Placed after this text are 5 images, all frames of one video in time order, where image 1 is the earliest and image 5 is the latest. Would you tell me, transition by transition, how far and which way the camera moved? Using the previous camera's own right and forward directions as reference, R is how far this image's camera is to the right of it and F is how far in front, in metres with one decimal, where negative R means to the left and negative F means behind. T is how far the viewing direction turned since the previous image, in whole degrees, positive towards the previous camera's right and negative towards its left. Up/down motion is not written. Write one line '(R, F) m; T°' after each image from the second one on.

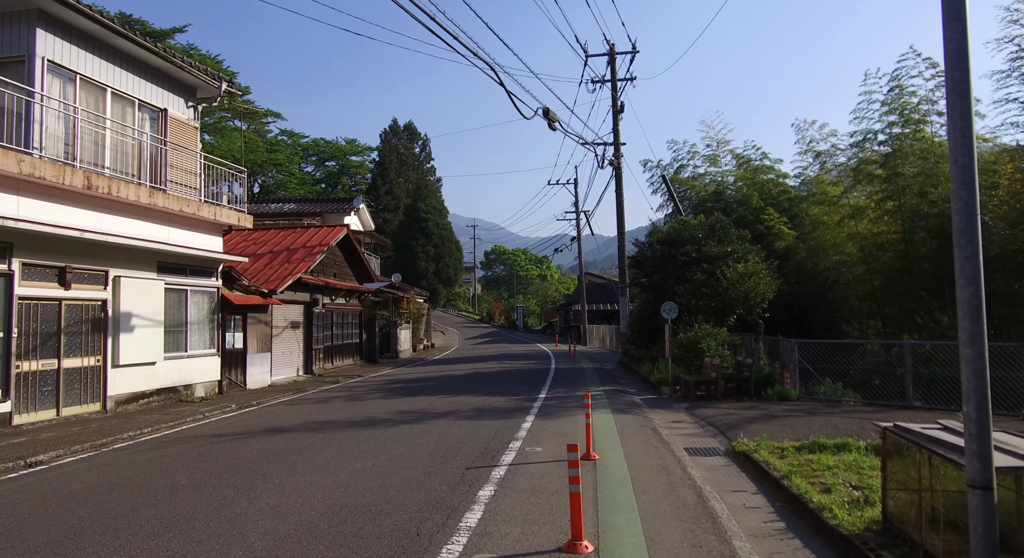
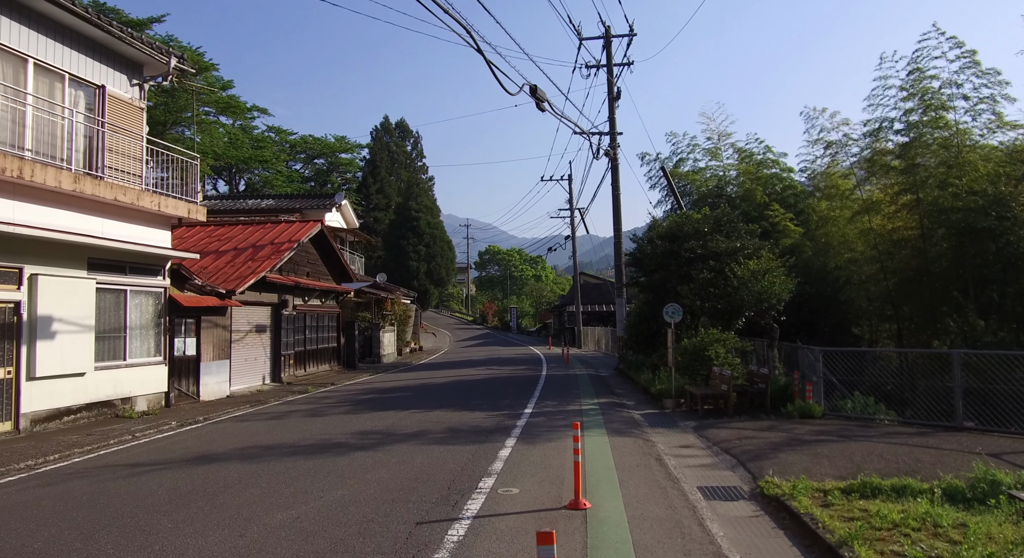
(+0.3, +1.8) m; 0°
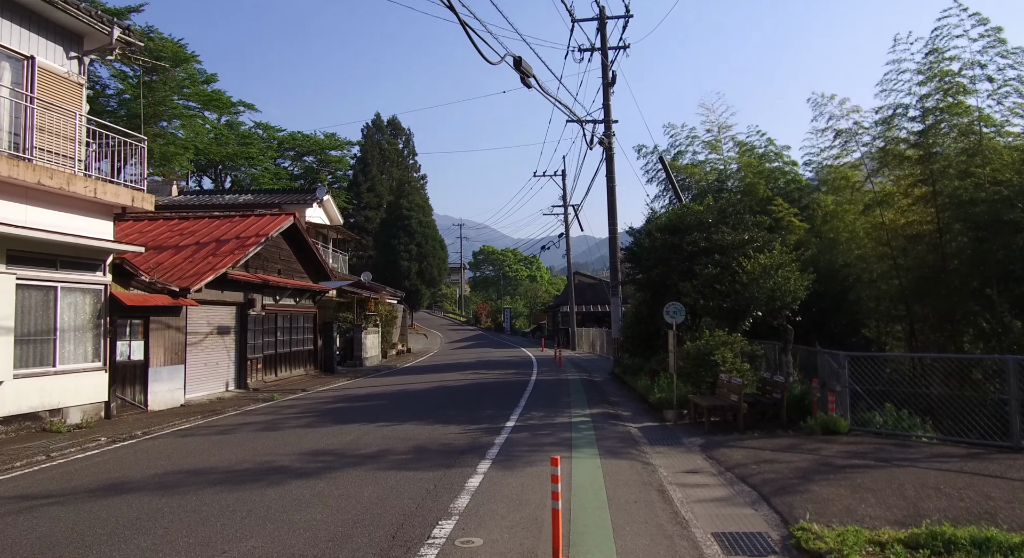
(+0.3, +1.5) m; 0°
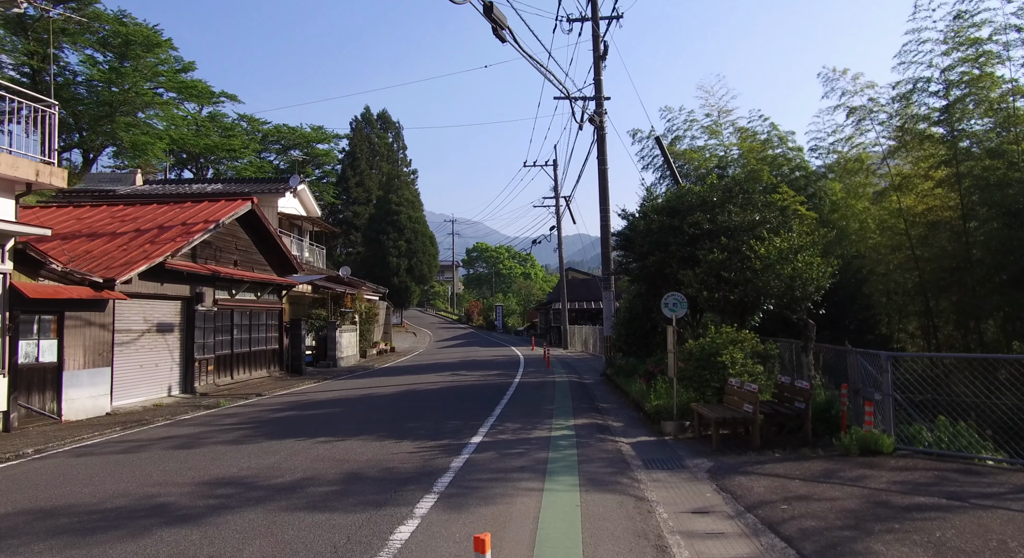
(+0.4, +1.9) m; 0°
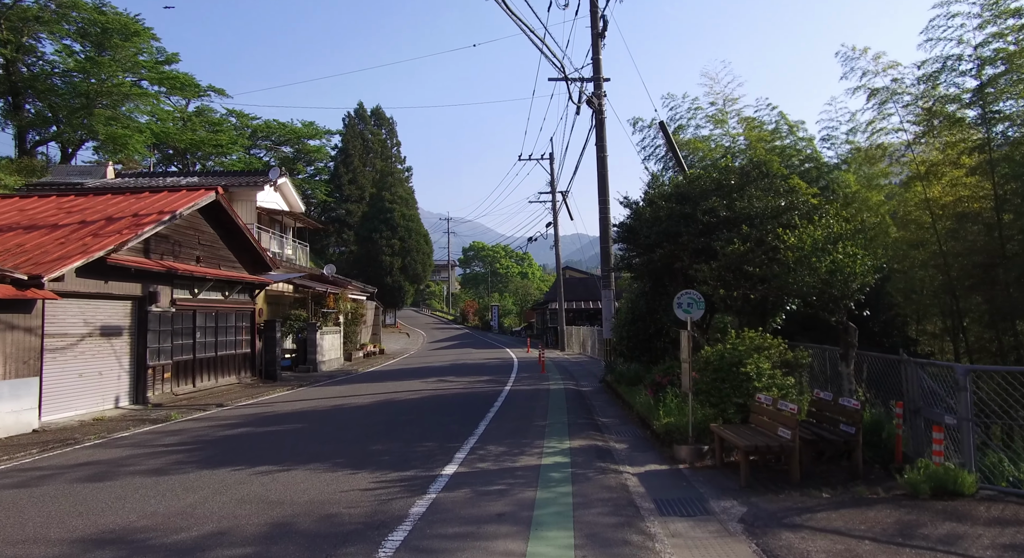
(+0.2, +1.7) m; 0°
